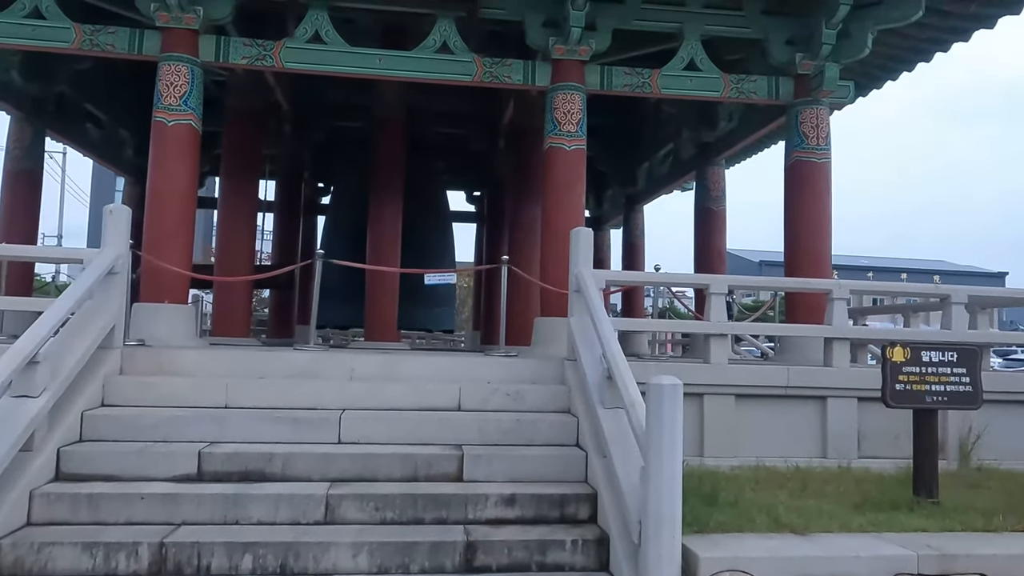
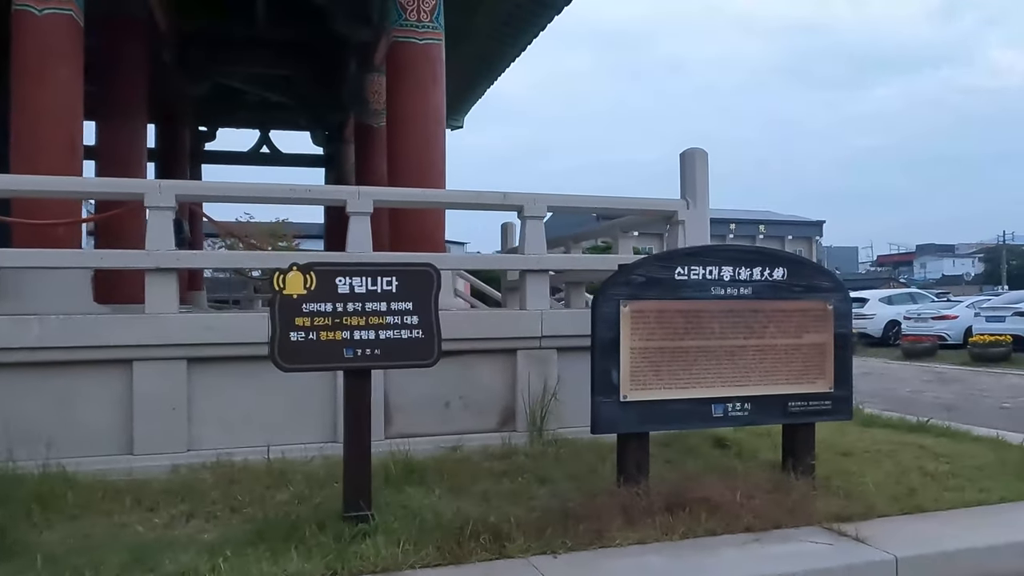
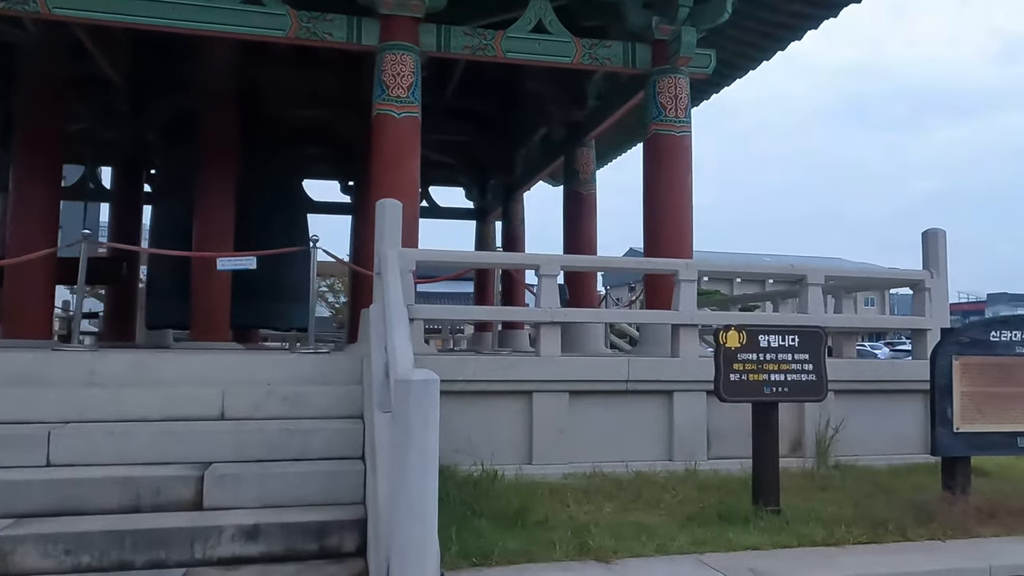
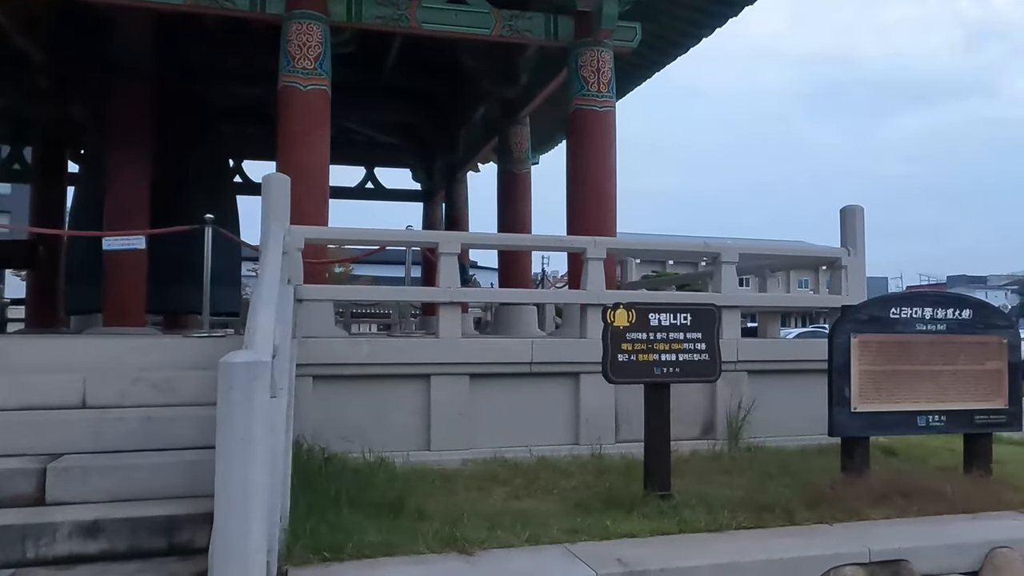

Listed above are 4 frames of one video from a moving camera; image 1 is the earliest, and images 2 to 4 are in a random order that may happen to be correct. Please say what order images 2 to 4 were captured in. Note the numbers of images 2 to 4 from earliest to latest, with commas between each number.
3, 4, 2
